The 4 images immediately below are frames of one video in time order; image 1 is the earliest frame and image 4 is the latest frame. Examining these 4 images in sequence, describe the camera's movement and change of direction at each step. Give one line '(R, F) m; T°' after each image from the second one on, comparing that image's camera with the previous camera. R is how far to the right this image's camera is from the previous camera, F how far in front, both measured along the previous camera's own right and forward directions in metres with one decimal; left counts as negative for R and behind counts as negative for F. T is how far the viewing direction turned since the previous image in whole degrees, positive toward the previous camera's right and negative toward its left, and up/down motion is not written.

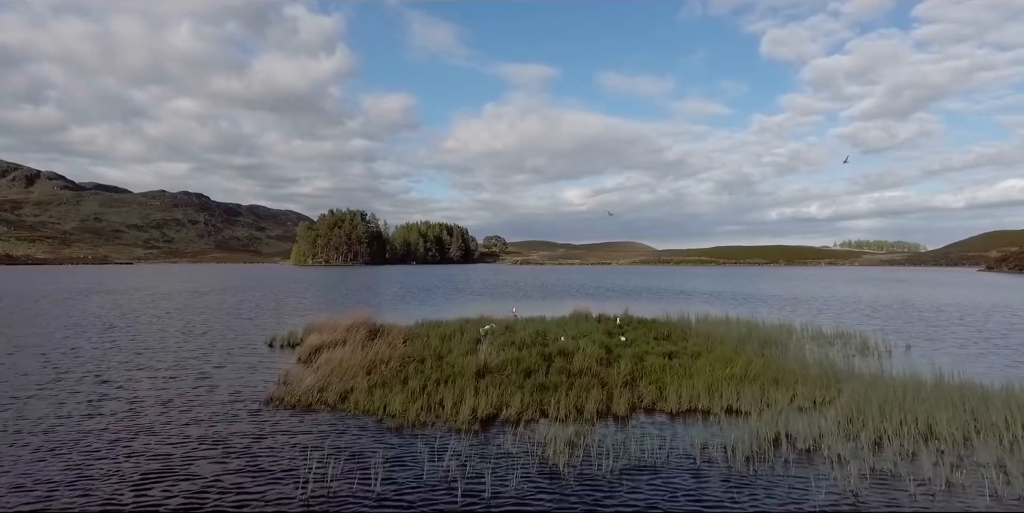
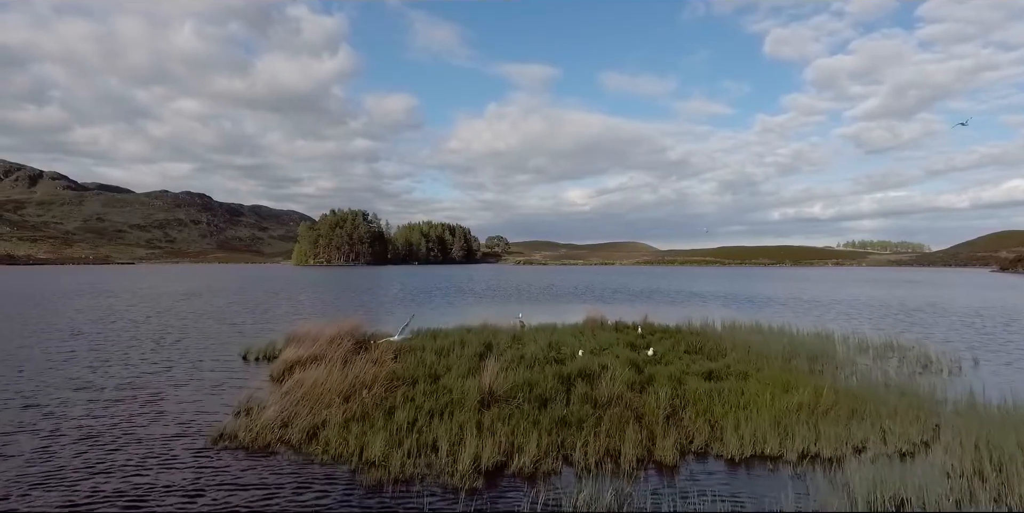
(-0.2, +3.4) m; 0°
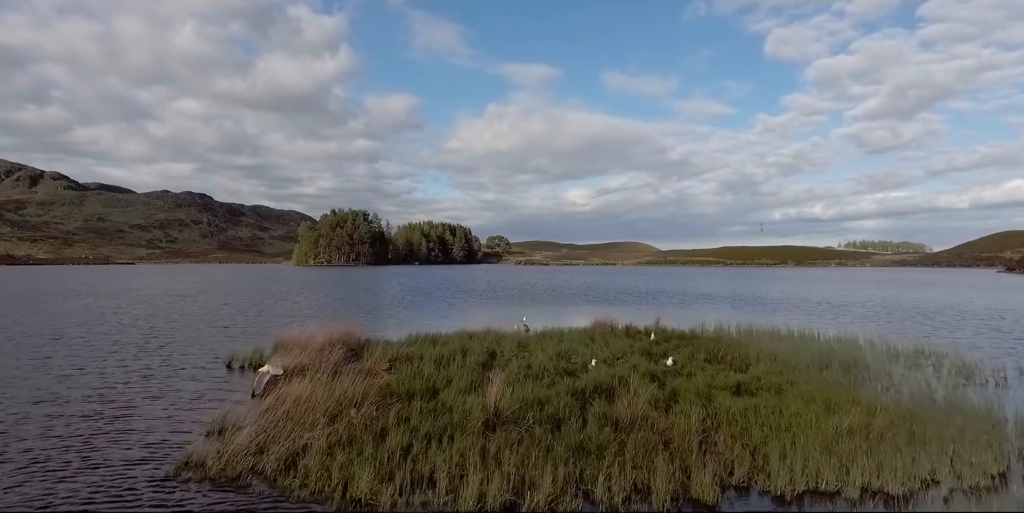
(-0.1, +1.7) m; 0°
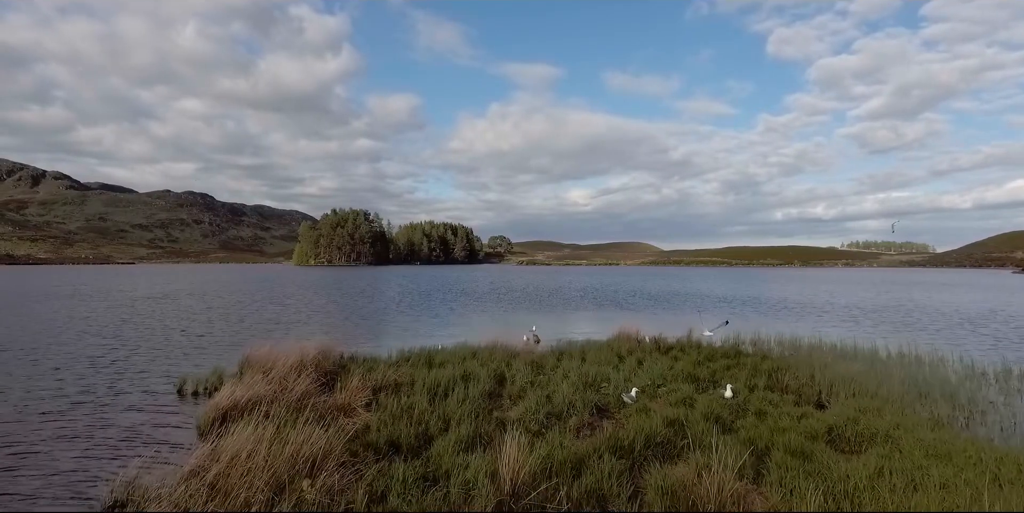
(-0.3, +3.9) m; 0°
